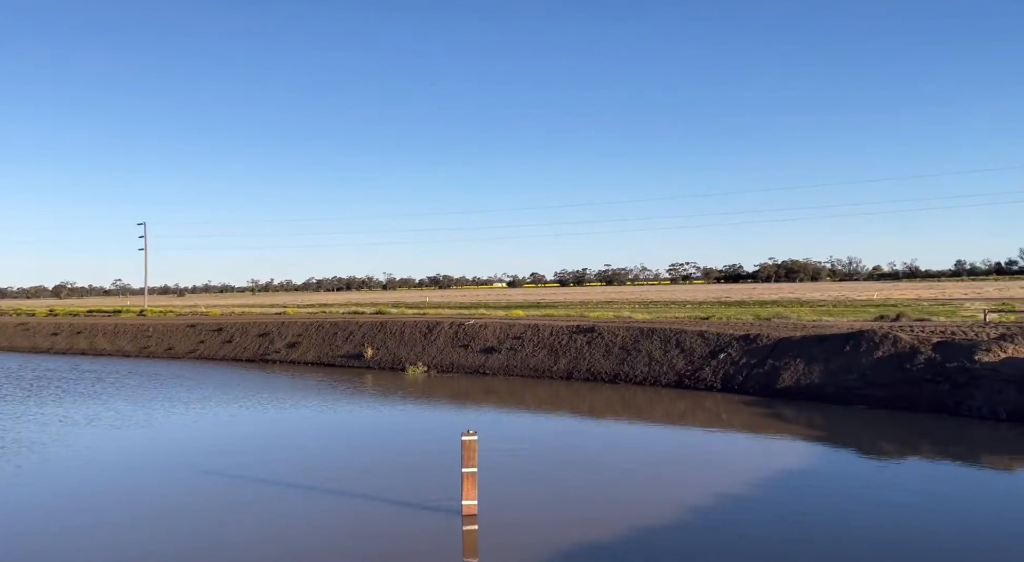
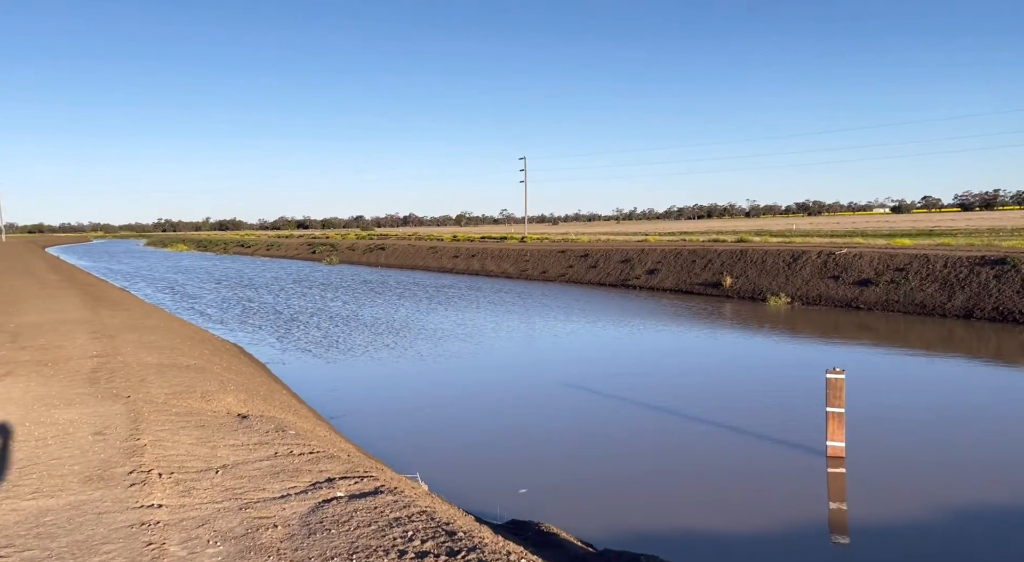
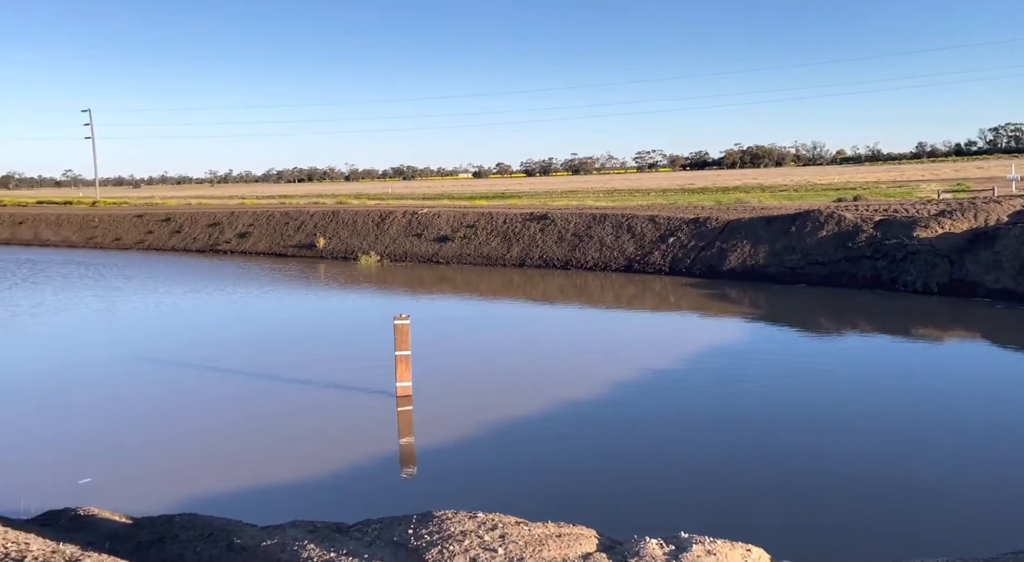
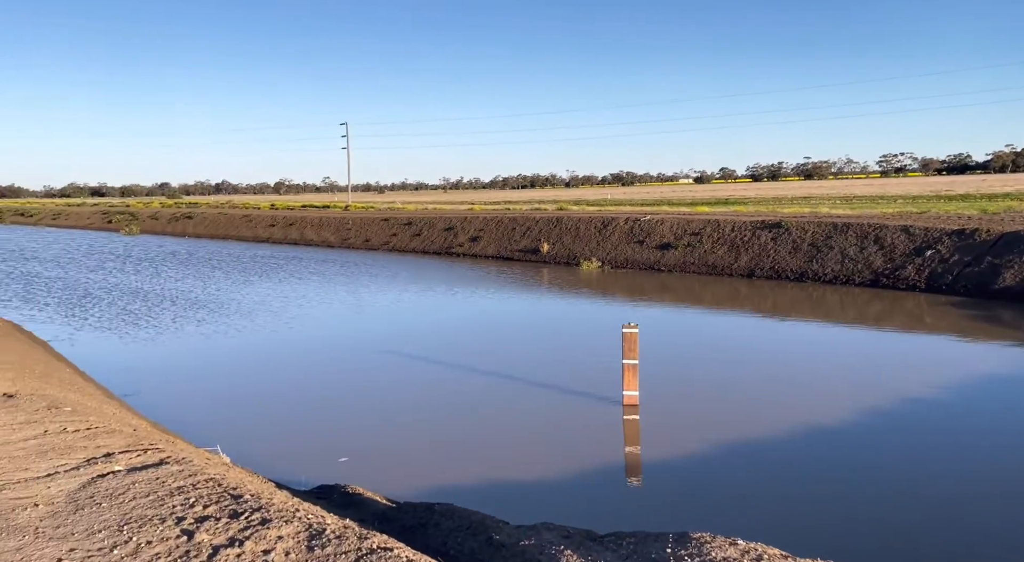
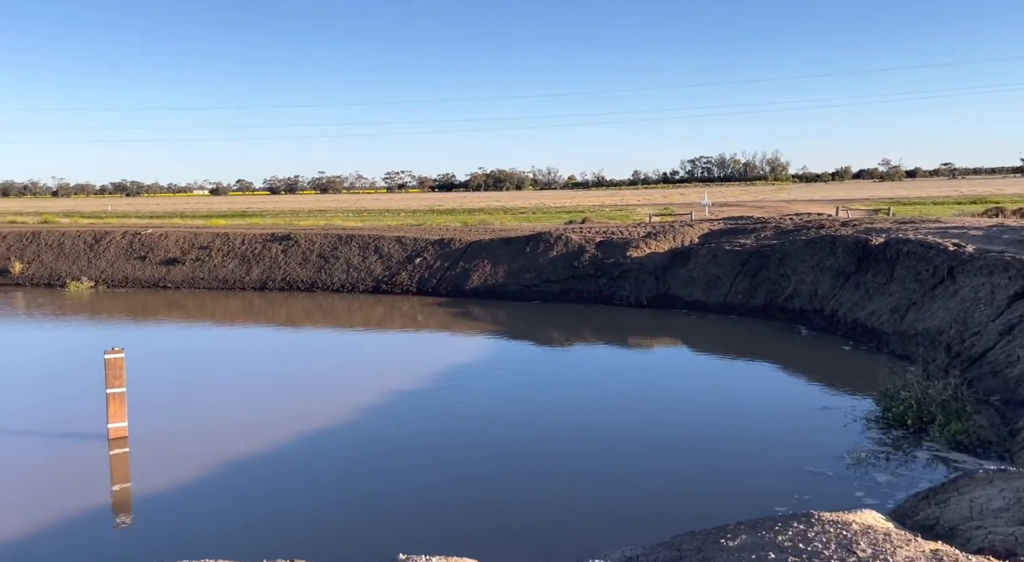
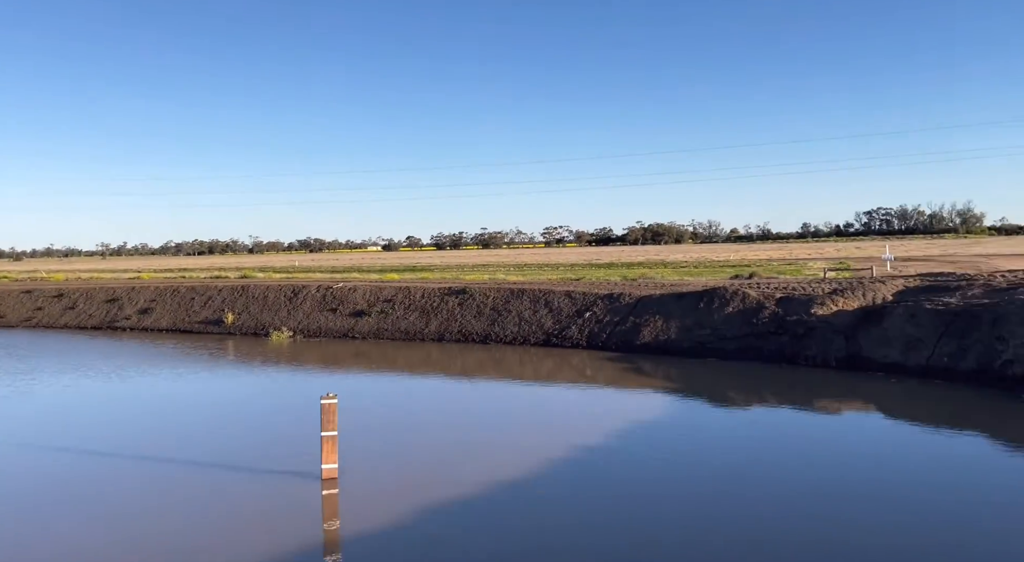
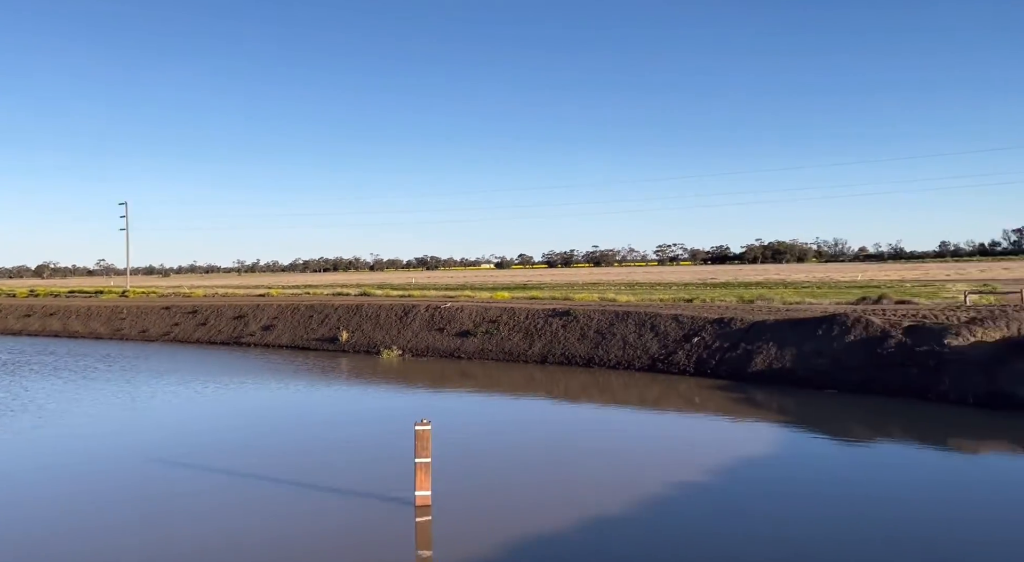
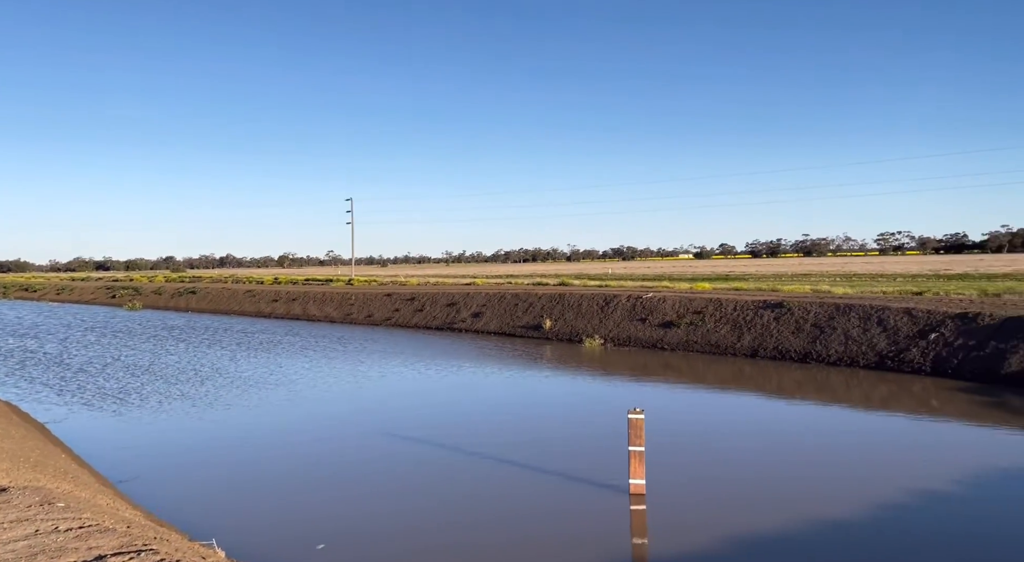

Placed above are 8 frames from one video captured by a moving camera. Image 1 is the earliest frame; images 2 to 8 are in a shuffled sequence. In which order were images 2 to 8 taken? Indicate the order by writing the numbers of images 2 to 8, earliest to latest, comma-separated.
6, 5, 3, 4, 2, 8, 7
